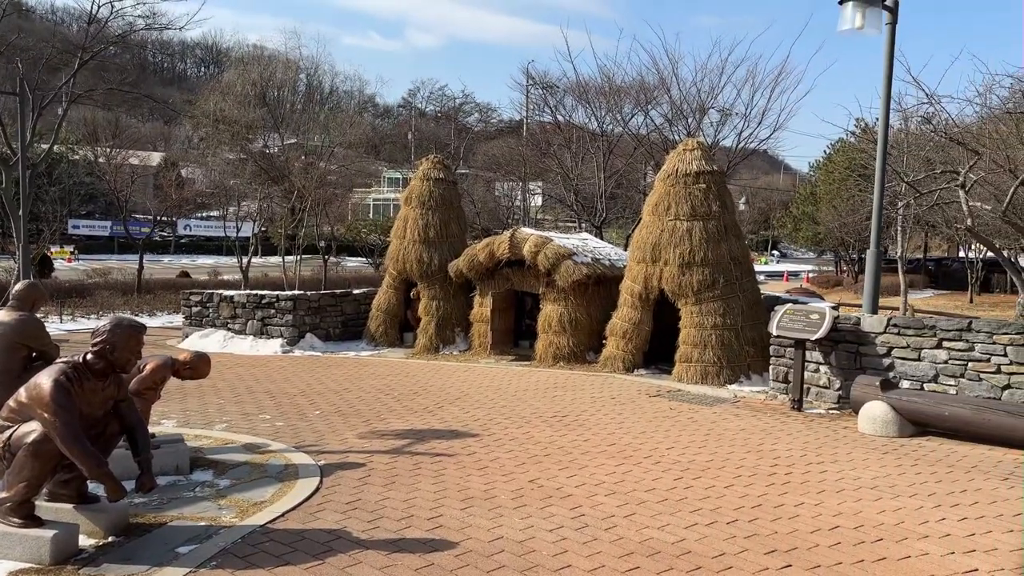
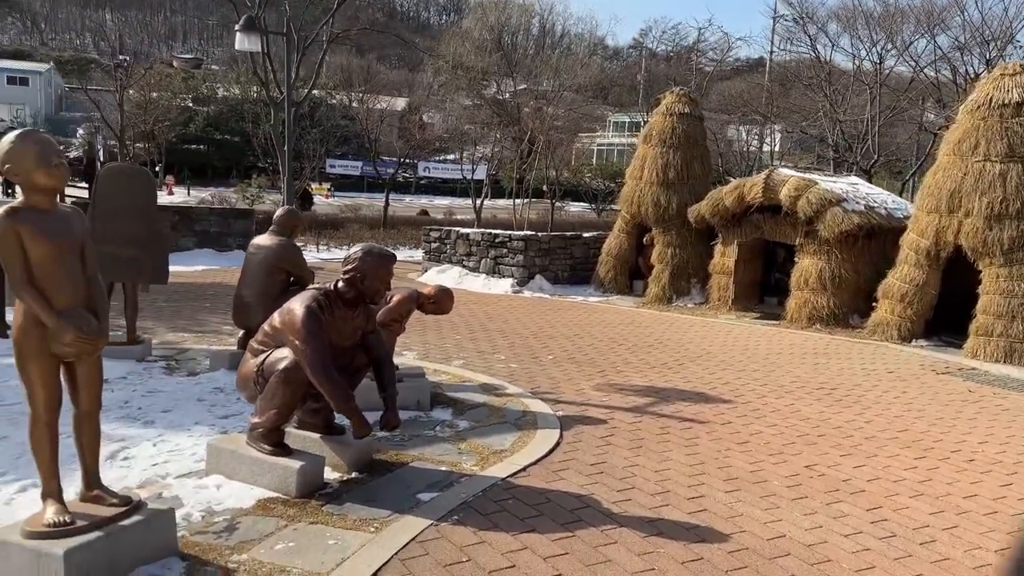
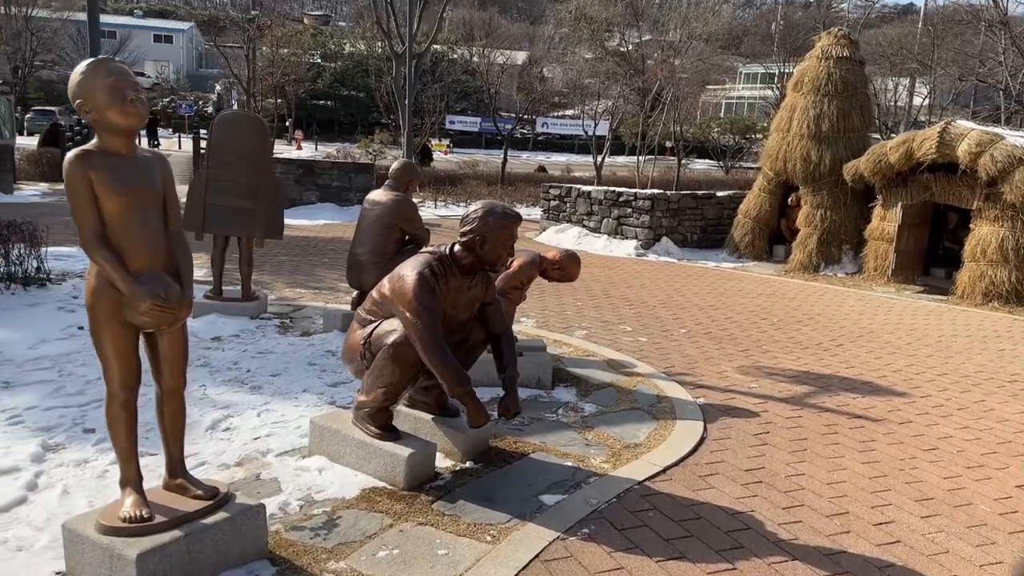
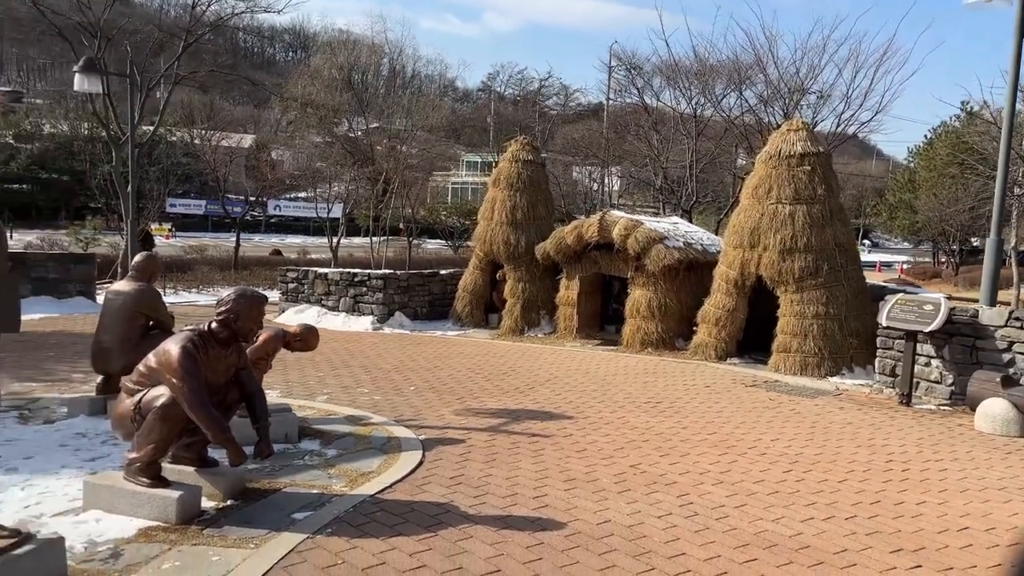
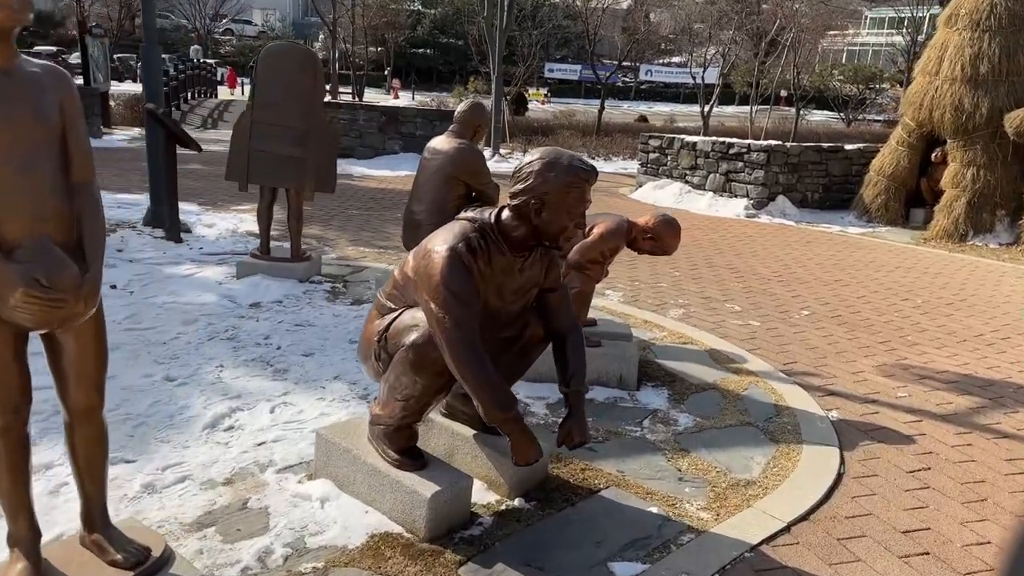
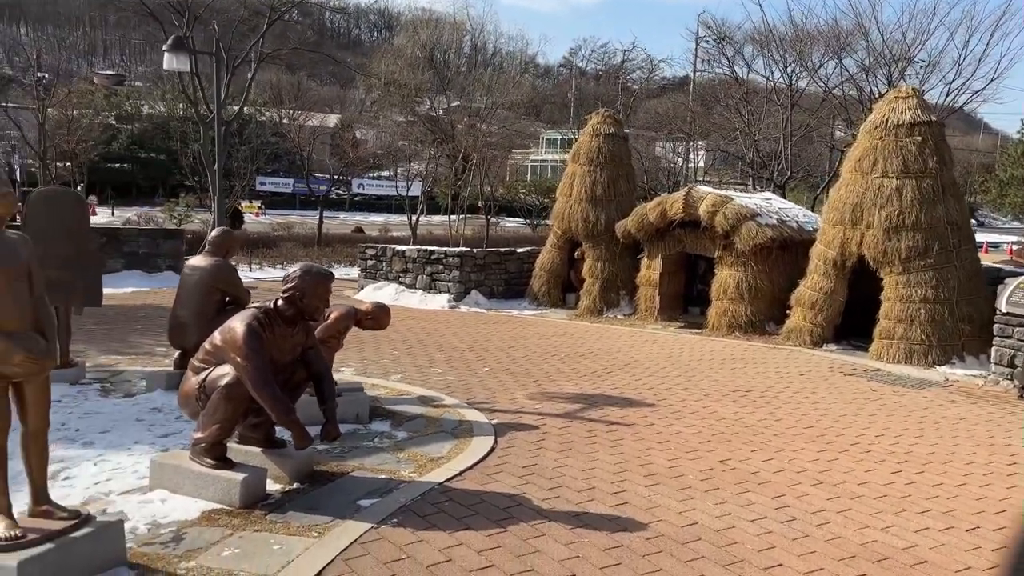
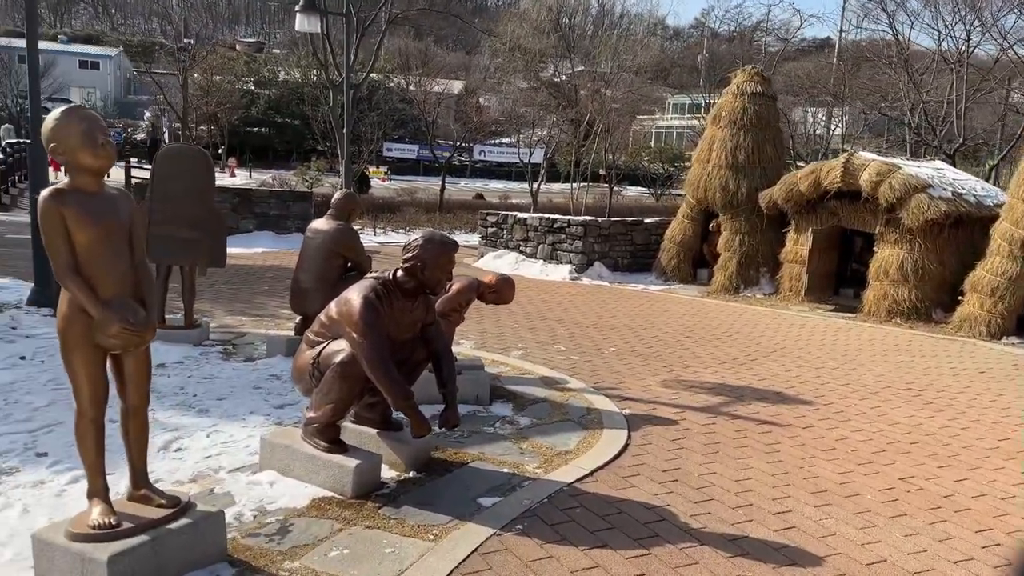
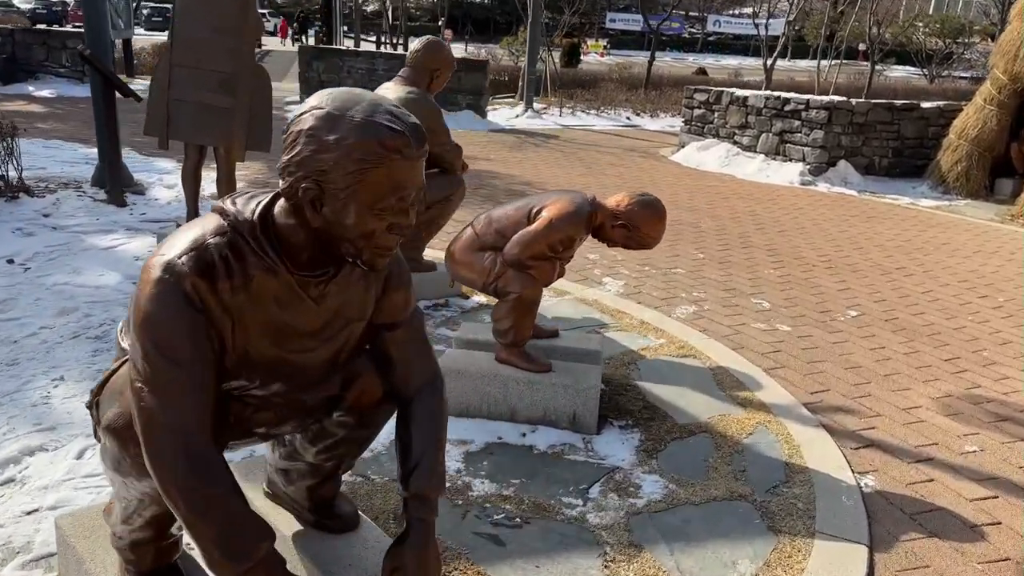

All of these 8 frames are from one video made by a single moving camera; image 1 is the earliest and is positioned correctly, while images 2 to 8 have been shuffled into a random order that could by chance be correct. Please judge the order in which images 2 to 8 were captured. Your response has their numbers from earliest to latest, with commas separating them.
4, 6, 2, 7, 3, 5, 8
